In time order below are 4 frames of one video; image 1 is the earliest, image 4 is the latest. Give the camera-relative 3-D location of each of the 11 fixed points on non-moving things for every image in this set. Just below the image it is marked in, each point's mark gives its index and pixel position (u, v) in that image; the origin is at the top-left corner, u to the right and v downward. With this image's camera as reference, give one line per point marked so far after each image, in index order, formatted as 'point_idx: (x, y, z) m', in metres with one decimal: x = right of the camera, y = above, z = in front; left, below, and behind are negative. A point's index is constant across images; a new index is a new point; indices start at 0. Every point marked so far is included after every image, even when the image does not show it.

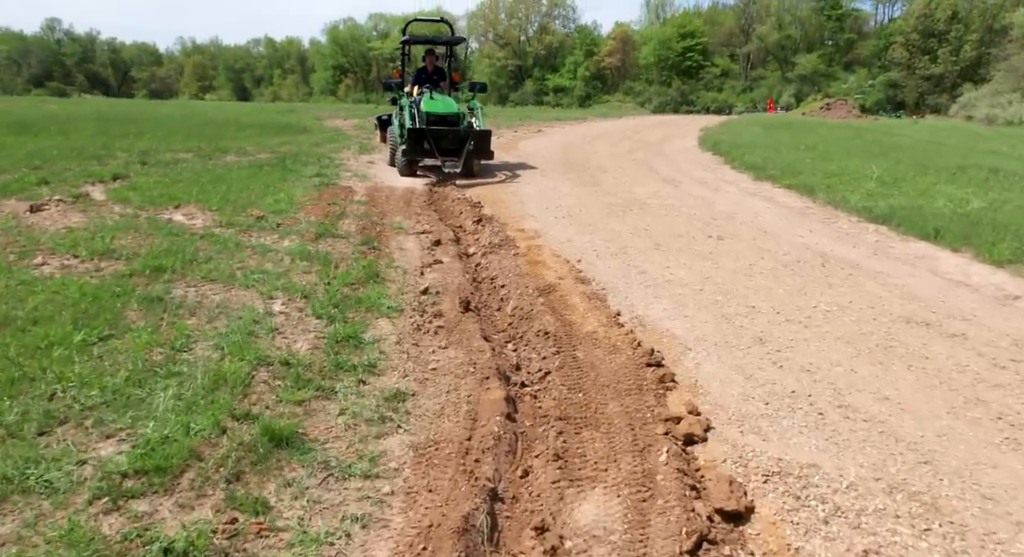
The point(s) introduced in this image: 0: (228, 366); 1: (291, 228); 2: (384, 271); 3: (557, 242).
0: (-2.3, -0.7, +5.8) m
1: (-3.2, +0.7, +10.3) m
2: (-1.6, +0.1, +8.8) m
3: (+0.7, +0.6, +10.6) m
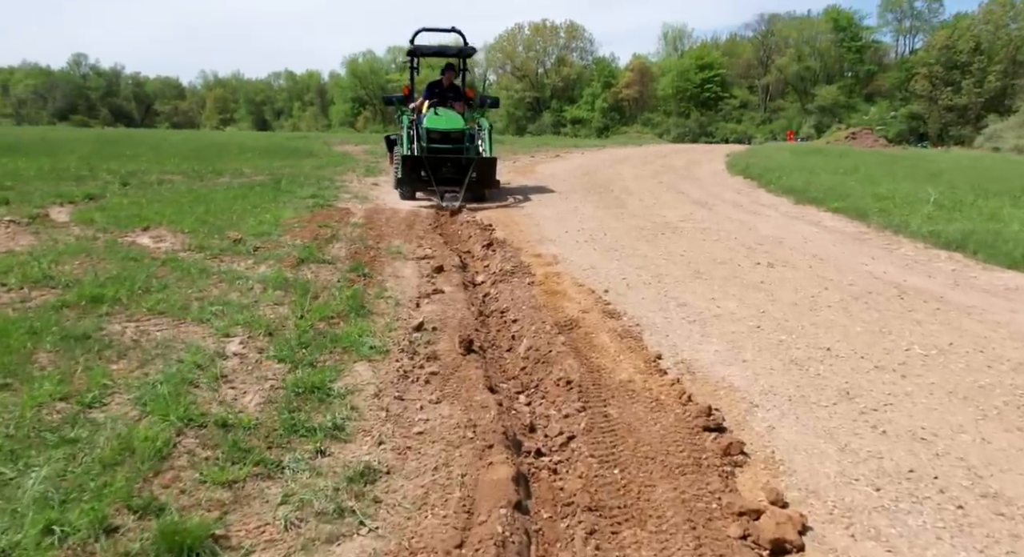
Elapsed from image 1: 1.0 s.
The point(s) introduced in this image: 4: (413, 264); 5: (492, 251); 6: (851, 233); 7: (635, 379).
0: (-2.3, -0.9, +4.4) m
1: (-3.0, +0.3, +8.9) m
2: (-1.4, -0.2, +7.3) m
3: (+0.9, +0.1, +9.1) m
4: (-1.3, +0.2, +9.1) m
5: (-0.3, +0.4, +10.1) m
6: (+5.7, +0.8, +12.0) m
7: (+1.0, -0.8, +5.7) m
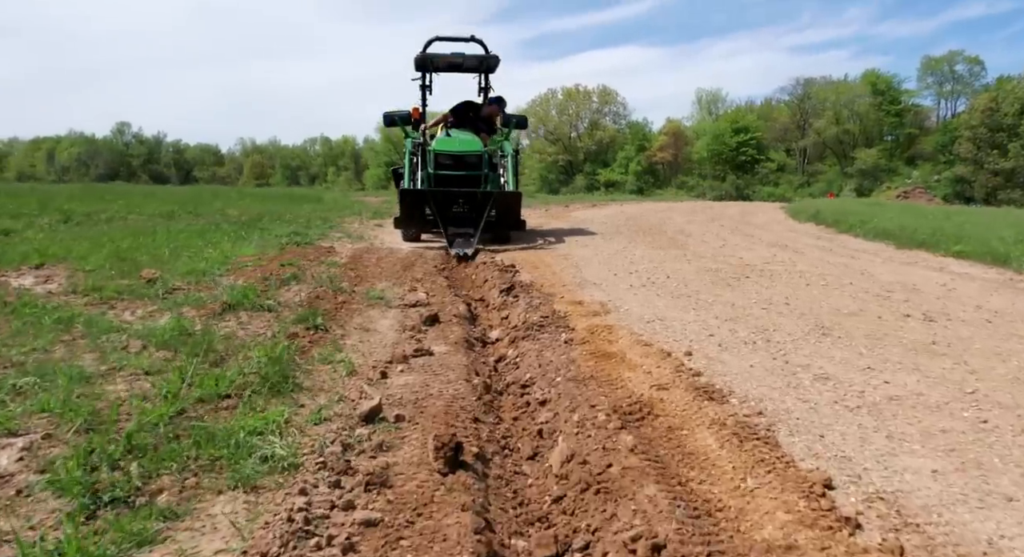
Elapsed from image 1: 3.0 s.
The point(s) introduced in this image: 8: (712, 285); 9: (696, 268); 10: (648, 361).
0: (-2.2, -1.0, +1.5) m
1: (-2.8, -0.2, +6.1) m
2: (-1.3, -0.6, +4.4) m
3: (+1.1, -0.4, +6.2) m
4: (-1.0, -0.3, +6.3) m
5: (0.0, -0.2, +7.2) m
6: (+6.1, 0.0, +8.9) m
7: (+1.1, -1.0, +2.6) m
8: (+2.2, -0.1, +7.8) m
9: (+2.3, +0.1, +8.8) m
10: (+0.9, -0.6, +4.9) m
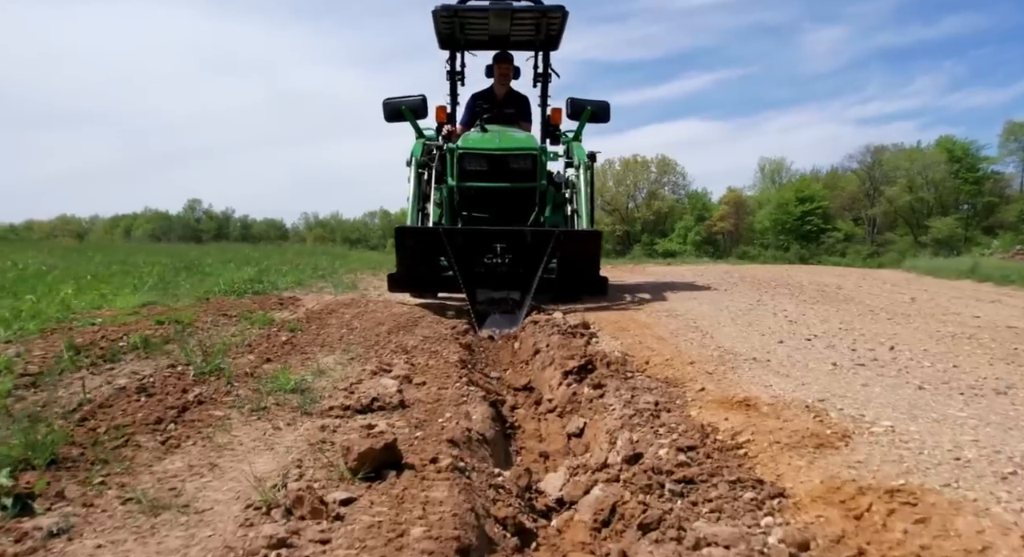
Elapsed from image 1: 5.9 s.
0: (-2.3, -0.7, -2.3) m
1: (-2.5, -0.4, +2.4) m
2: (-1.1, -0.6, +0.6) m
3: (+1.4, -0.6, +2.2) m
4: (-0.7, -0.6, +2.4) m
5: (+0.4, -0.5, +3.3) m
6: (+6.6, -0.5, +4.5) m
7: (+1.1, -0.8, -1.4) m
8: (+2.6, -0.5, +3.7) m
9: (+2.8, -0.4, +4.8) m
10: (+1.1, -0.7, +0.9) m
